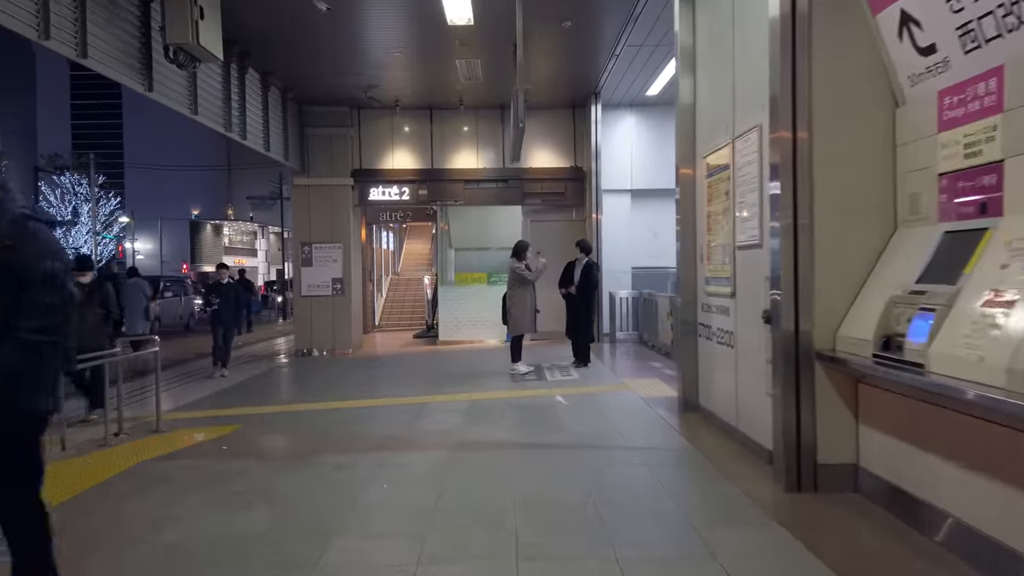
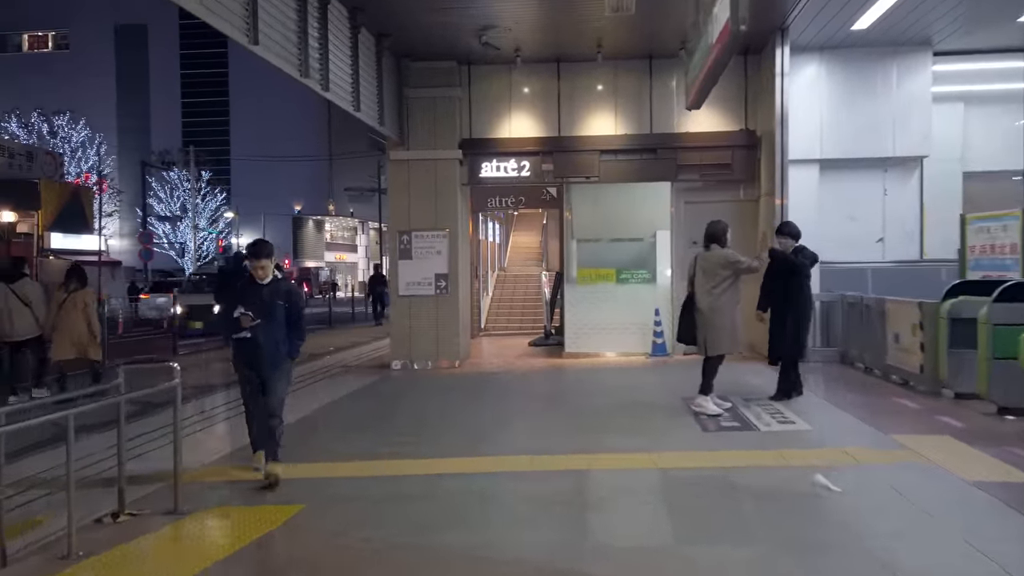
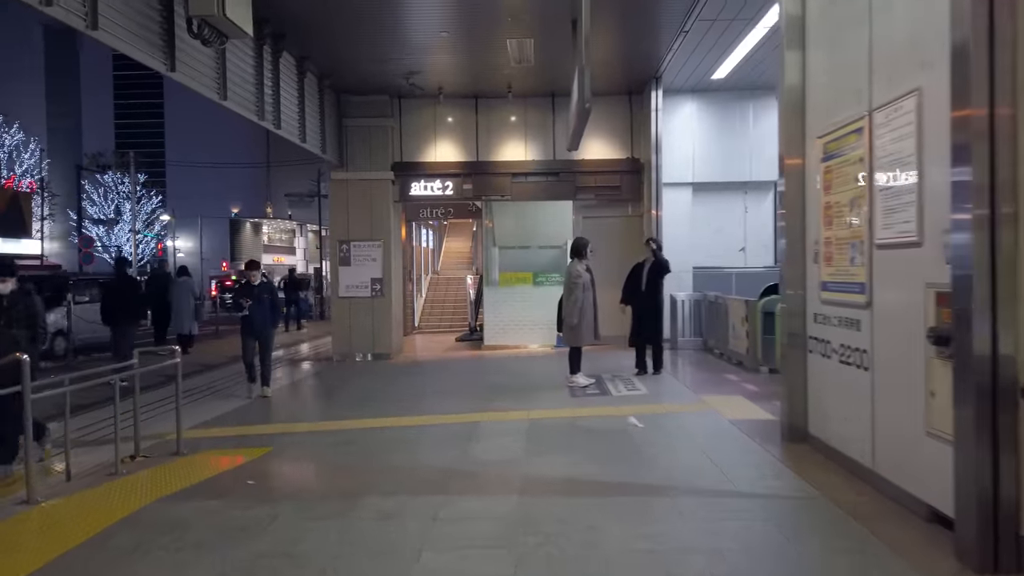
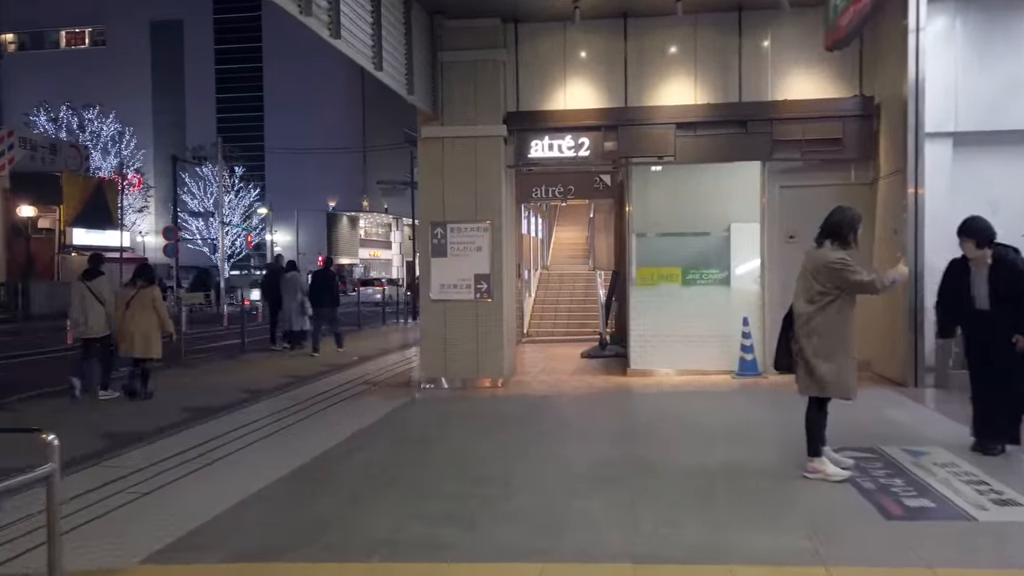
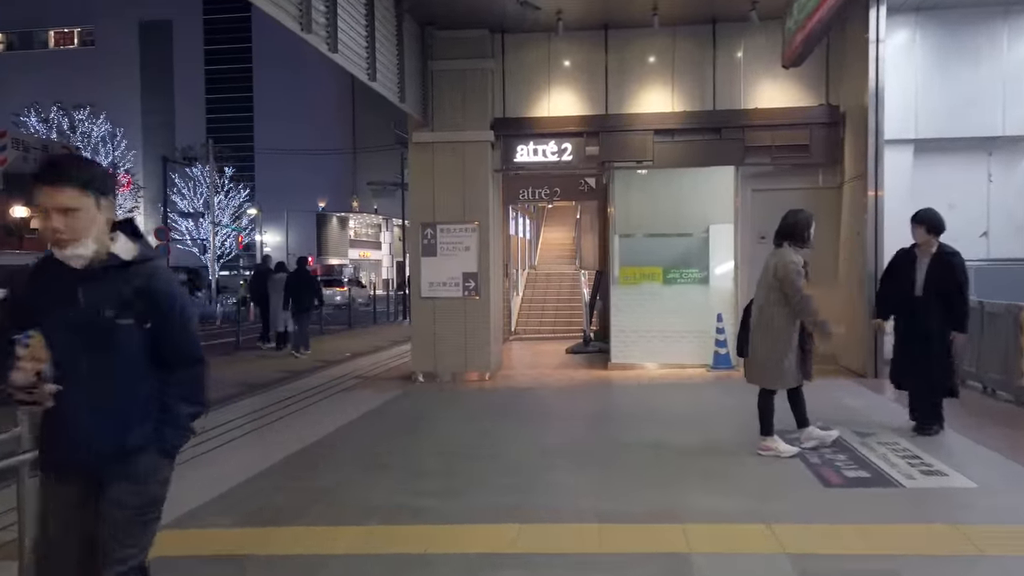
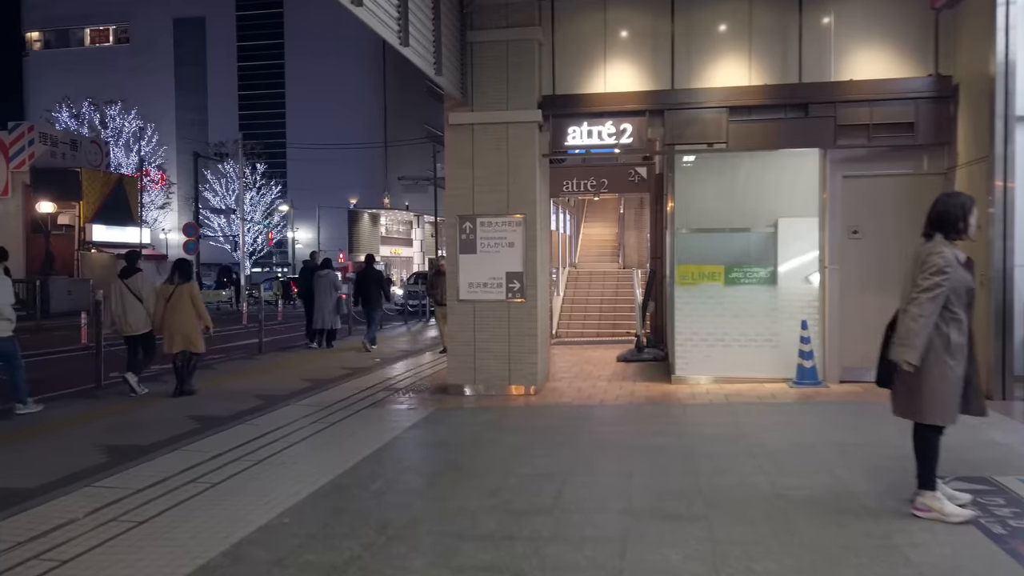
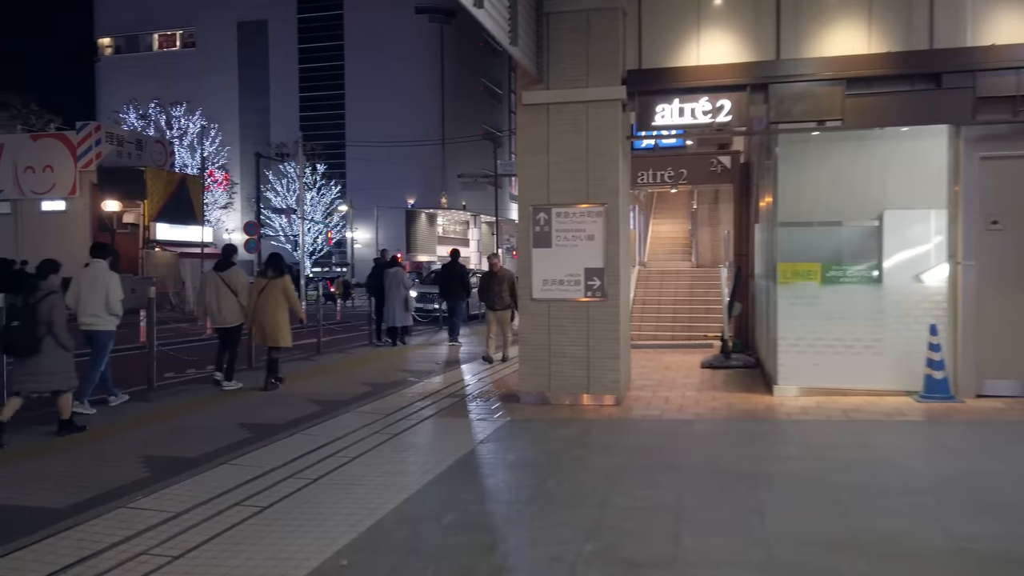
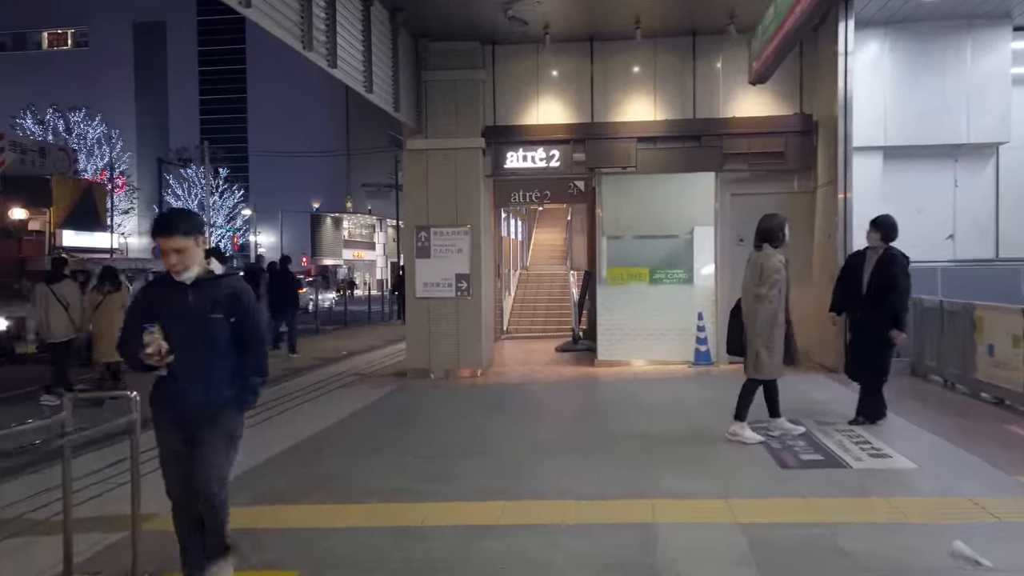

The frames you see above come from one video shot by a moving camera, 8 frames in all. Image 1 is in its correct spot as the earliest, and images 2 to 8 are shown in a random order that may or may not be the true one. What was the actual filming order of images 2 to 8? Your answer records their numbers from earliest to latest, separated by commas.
3, 2, 8, 5, 4, 6, 7
